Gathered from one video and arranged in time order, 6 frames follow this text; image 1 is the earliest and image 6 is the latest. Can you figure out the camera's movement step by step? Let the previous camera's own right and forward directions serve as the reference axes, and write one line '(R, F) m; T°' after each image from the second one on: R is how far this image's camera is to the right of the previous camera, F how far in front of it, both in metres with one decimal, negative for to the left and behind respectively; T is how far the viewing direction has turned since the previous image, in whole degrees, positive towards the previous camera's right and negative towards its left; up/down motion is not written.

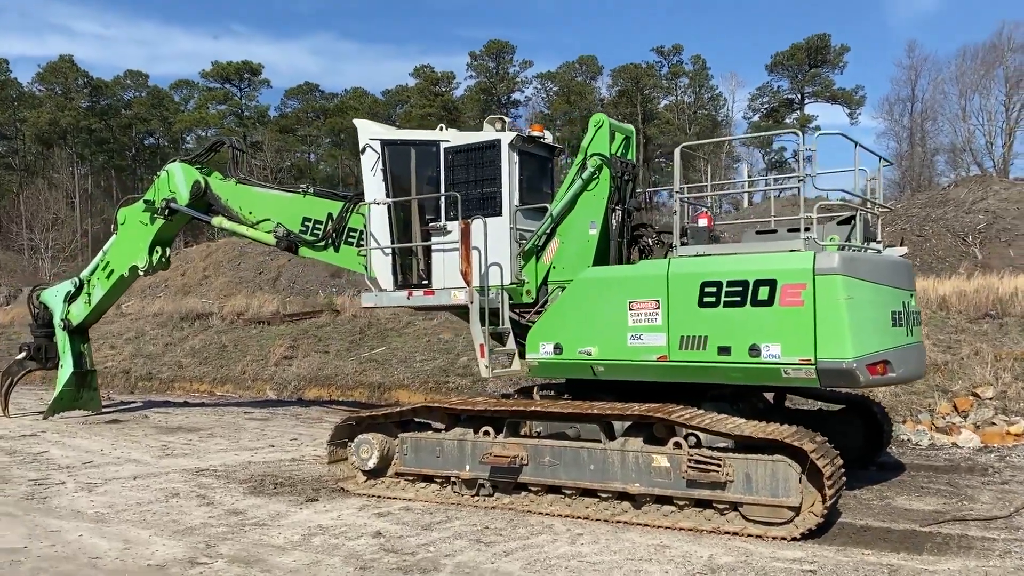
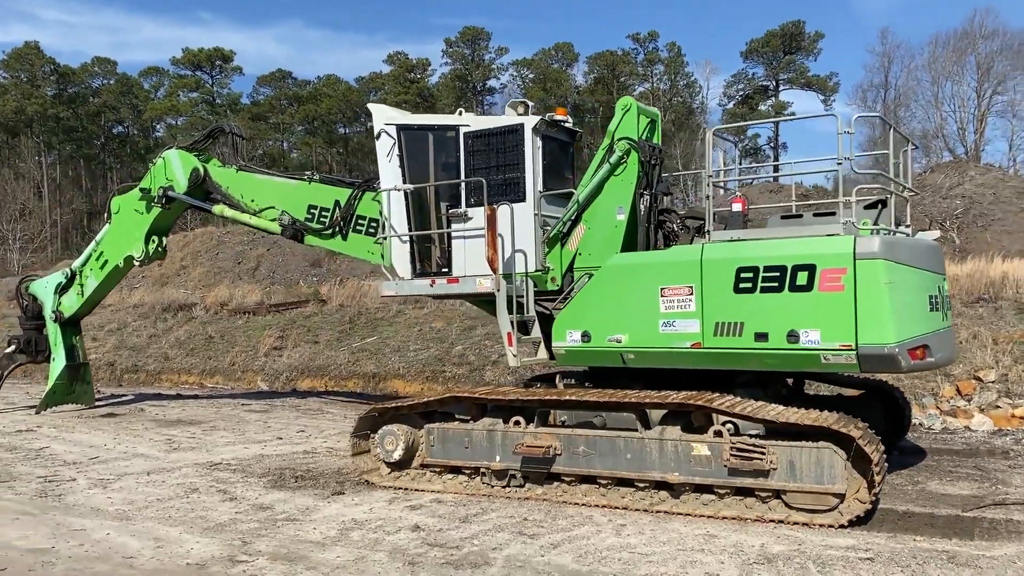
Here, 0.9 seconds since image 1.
(-0.4, +0.1) m; +2°
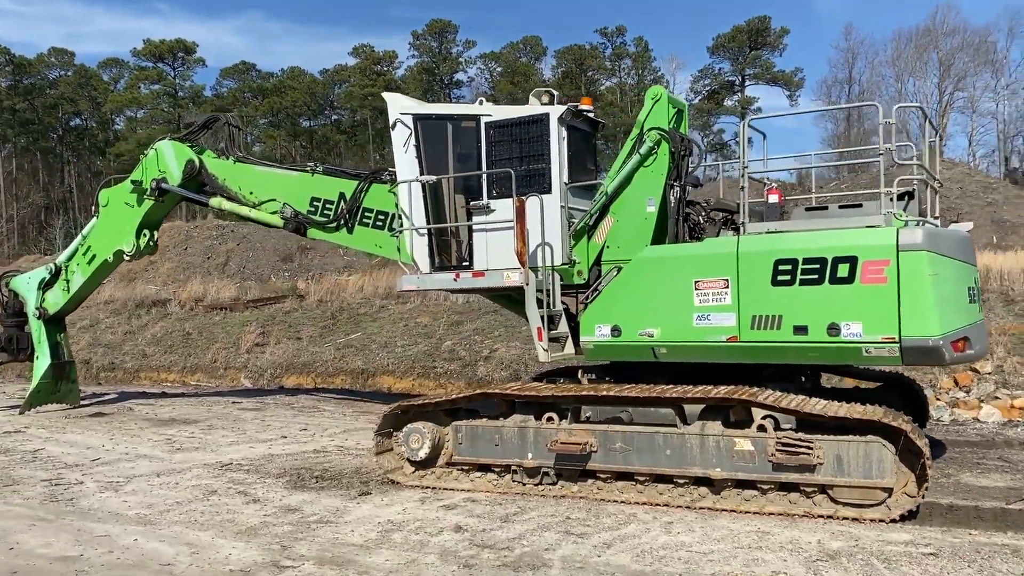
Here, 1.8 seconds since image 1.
(-0.5, +0.2) m; +2°
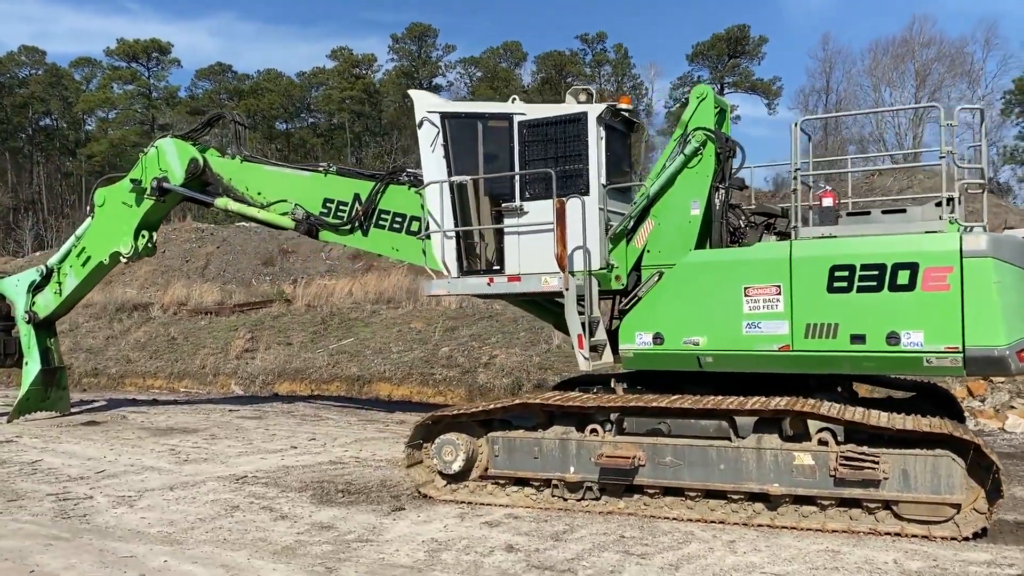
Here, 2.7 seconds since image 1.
(-0.4, +0.3) m; +2°
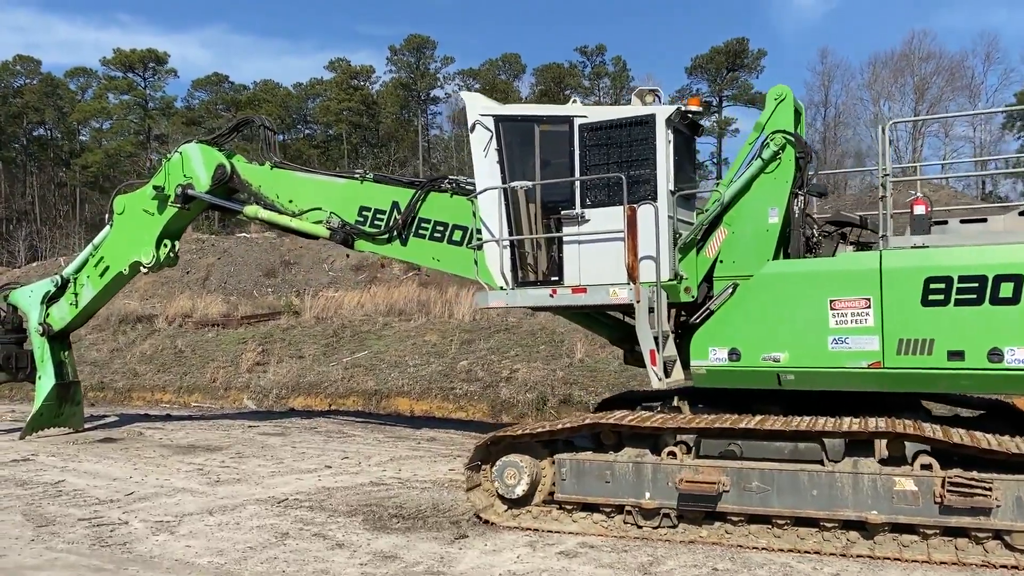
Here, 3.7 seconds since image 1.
(-0.5, +0.4) m; +1°
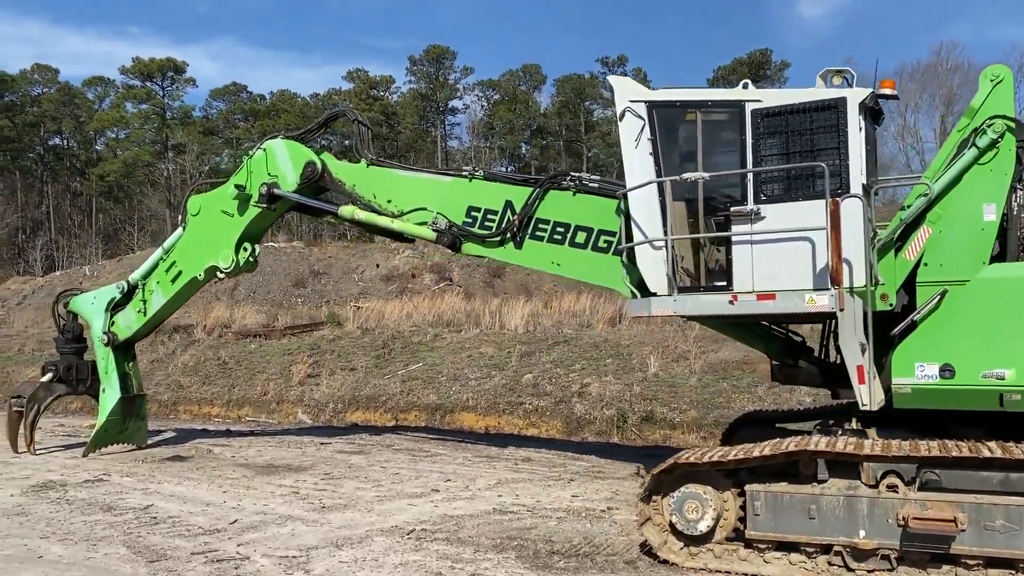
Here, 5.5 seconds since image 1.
(-1.0, +0.7) m; 0°
